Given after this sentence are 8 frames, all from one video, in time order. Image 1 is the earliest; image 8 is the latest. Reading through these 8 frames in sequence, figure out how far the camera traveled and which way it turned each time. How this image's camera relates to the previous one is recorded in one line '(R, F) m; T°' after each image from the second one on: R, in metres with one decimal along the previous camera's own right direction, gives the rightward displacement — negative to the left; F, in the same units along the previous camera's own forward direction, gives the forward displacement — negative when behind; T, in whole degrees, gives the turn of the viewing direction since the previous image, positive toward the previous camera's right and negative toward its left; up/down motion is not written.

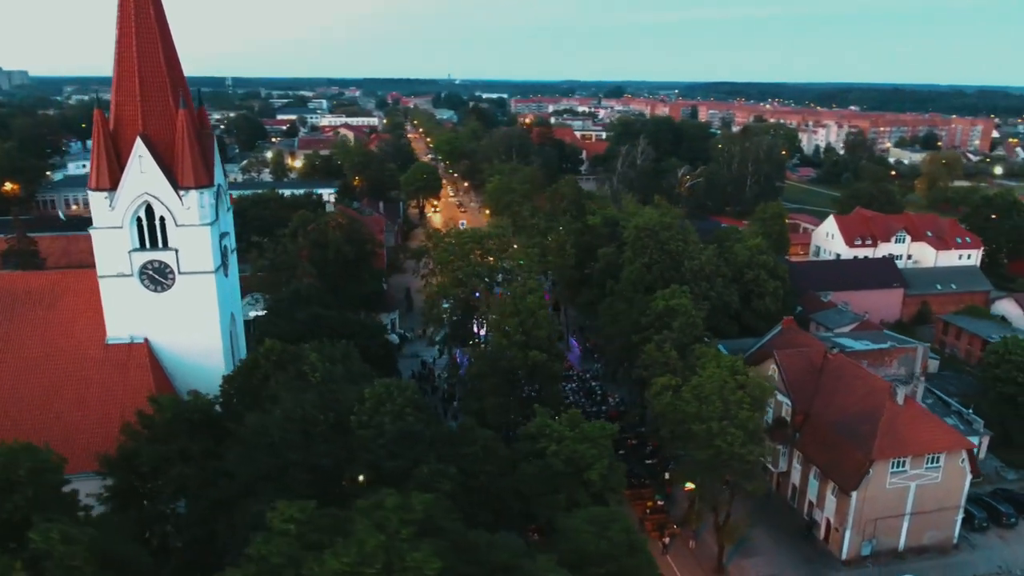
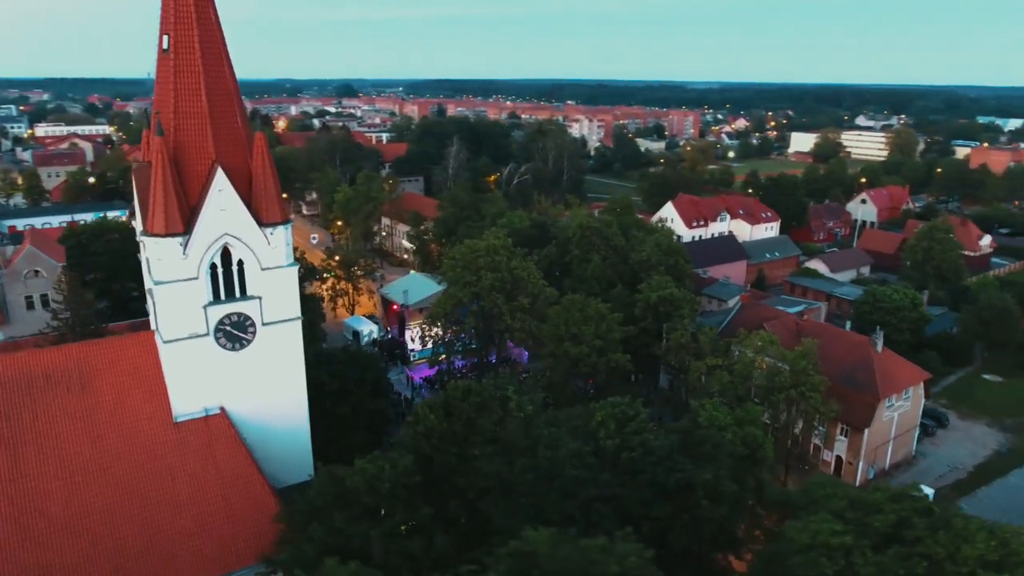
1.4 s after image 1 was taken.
(-11.1, +2.0) m; +22°
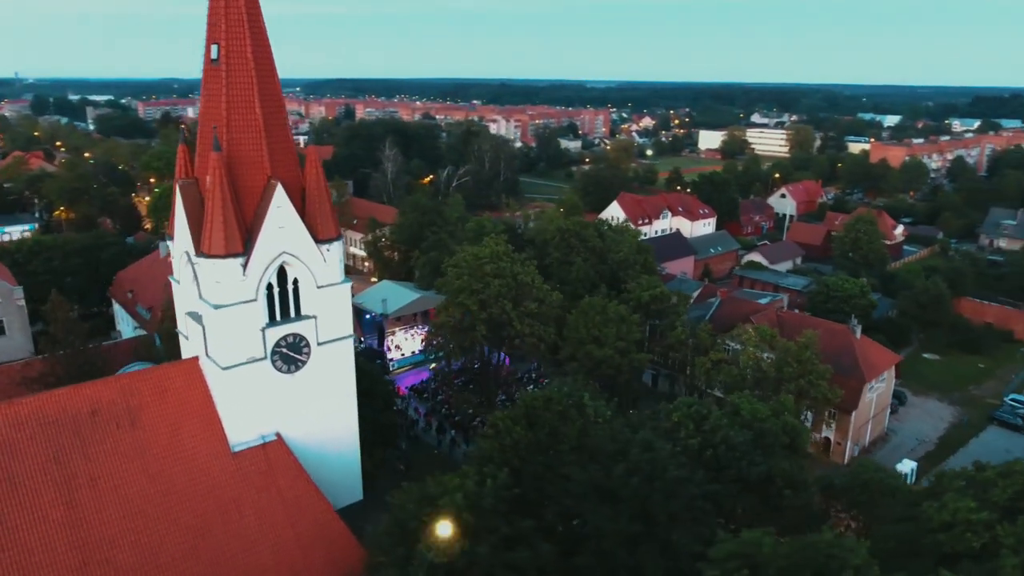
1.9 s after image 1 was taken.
(-4.1, +0.1) m; +8°
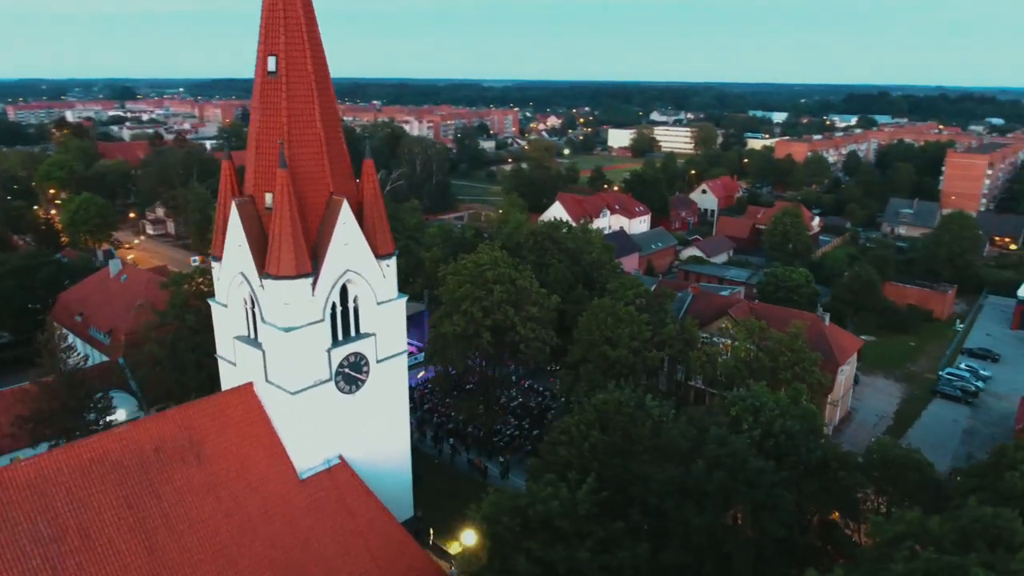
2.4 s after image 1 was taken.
(-4.1, +0.1) m; +8°
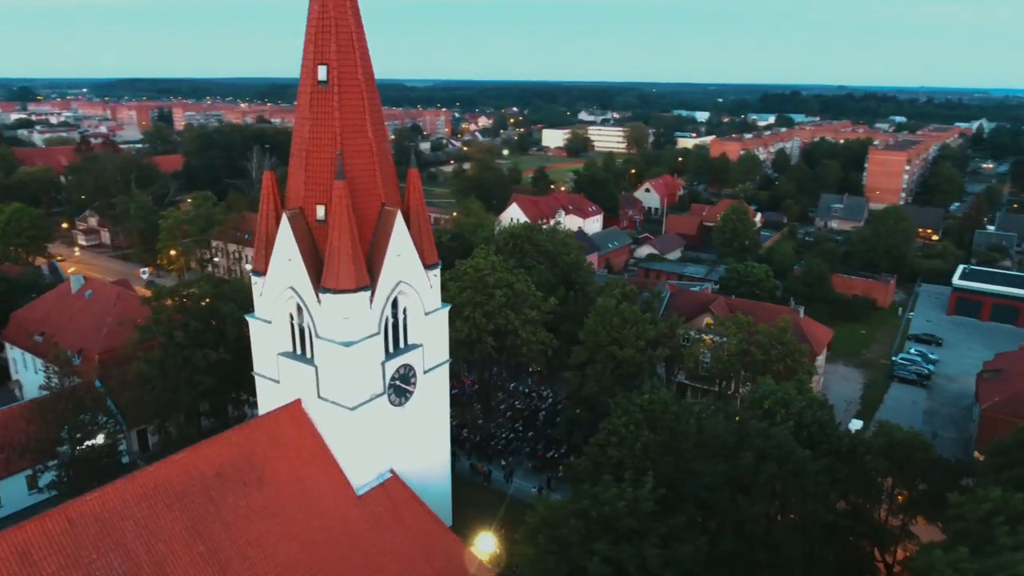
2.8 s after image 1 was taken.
(-3.0, 0.0) m; +6°
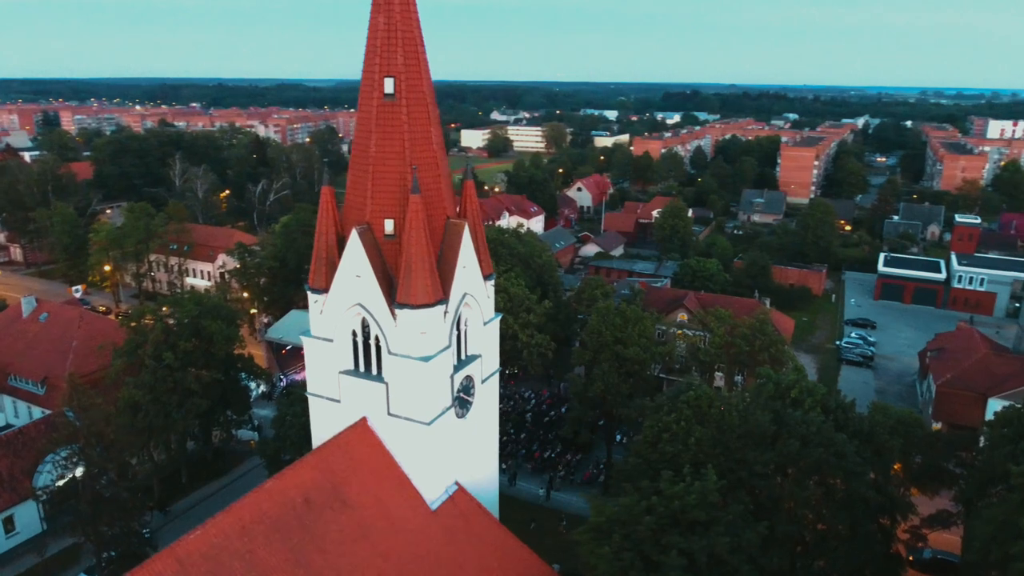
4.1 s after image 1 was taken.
(-3.7, 0.0) m; +8°
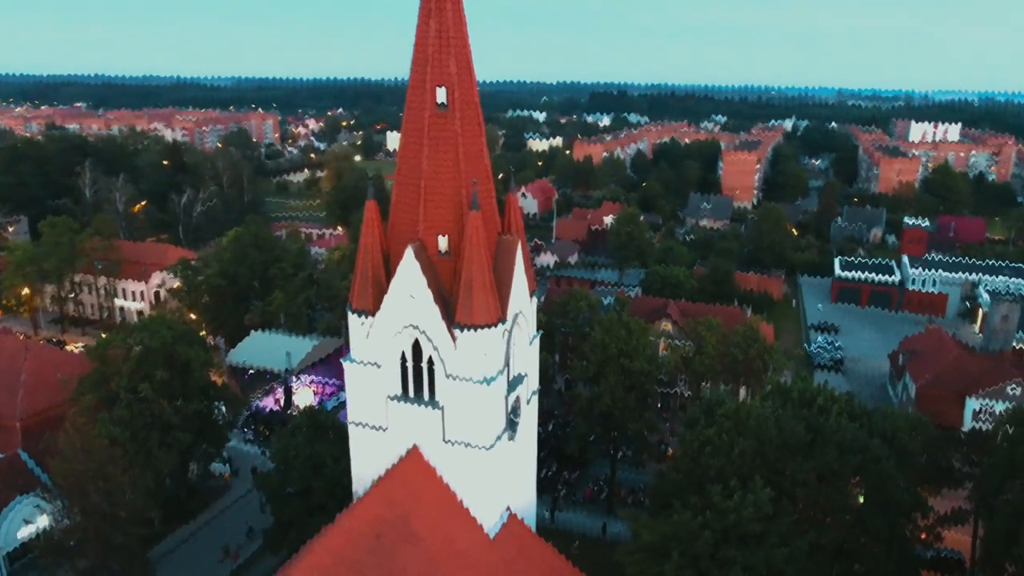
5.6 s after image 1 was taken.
(-2.7, +1.2) m; +6°
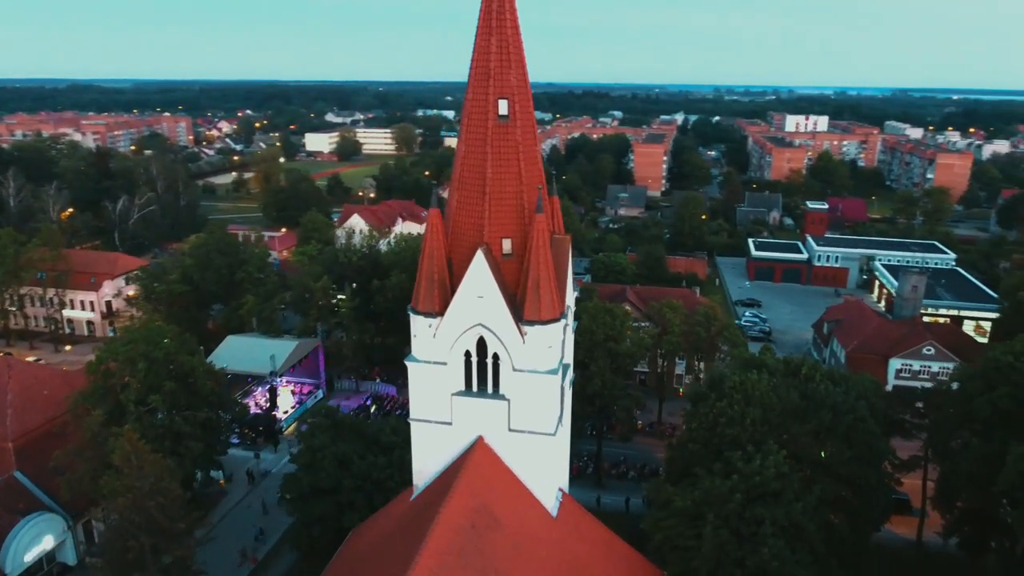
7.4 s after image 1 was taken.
(-3.7, -1.4) m; +8°
